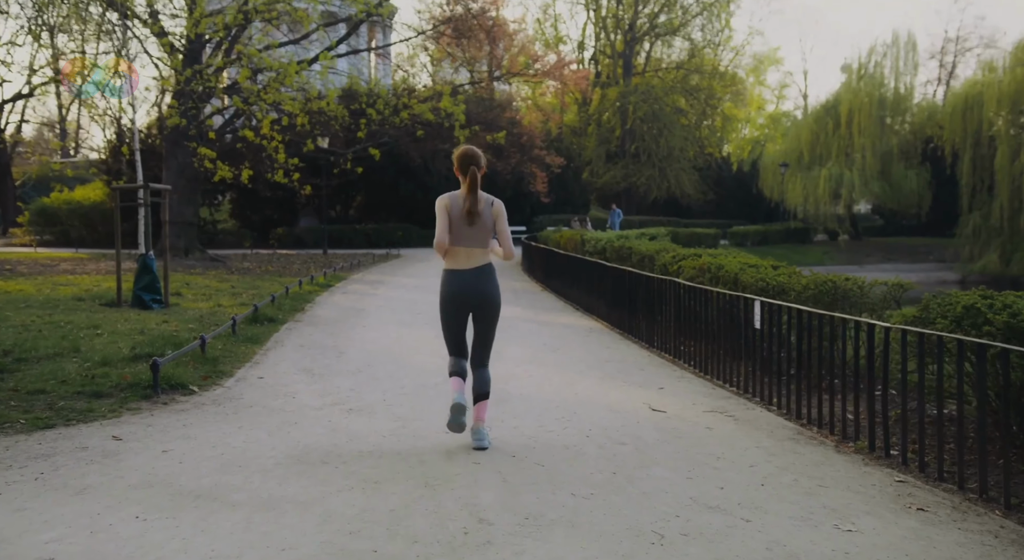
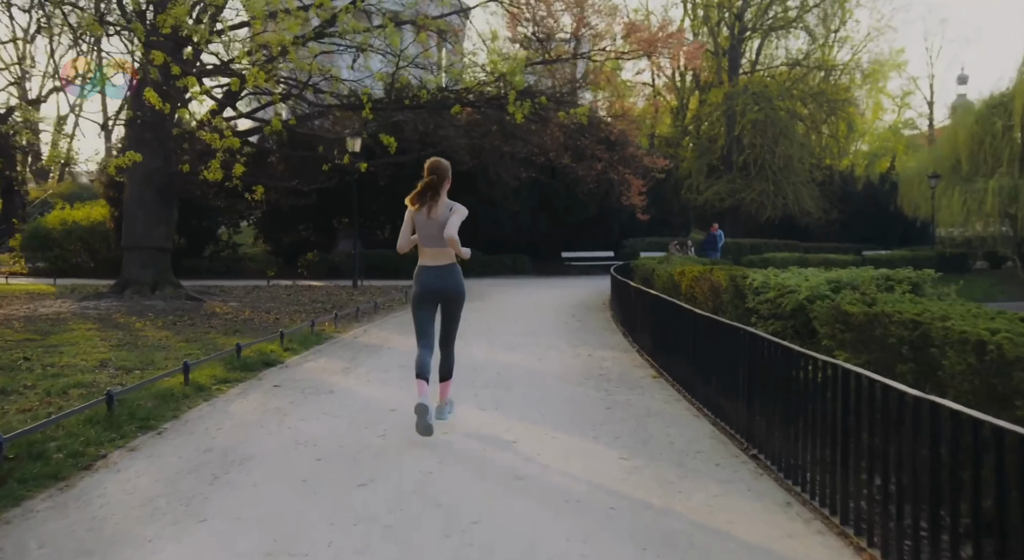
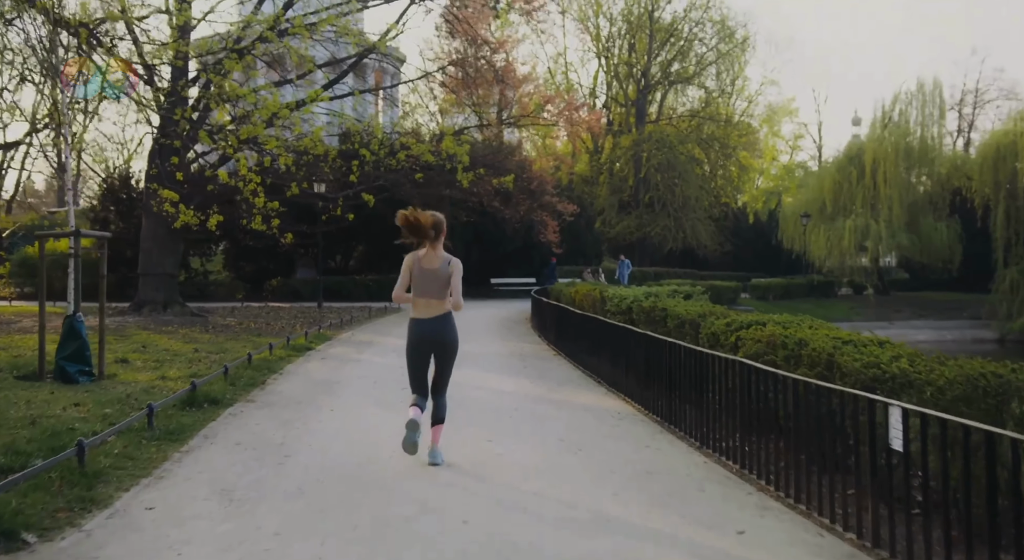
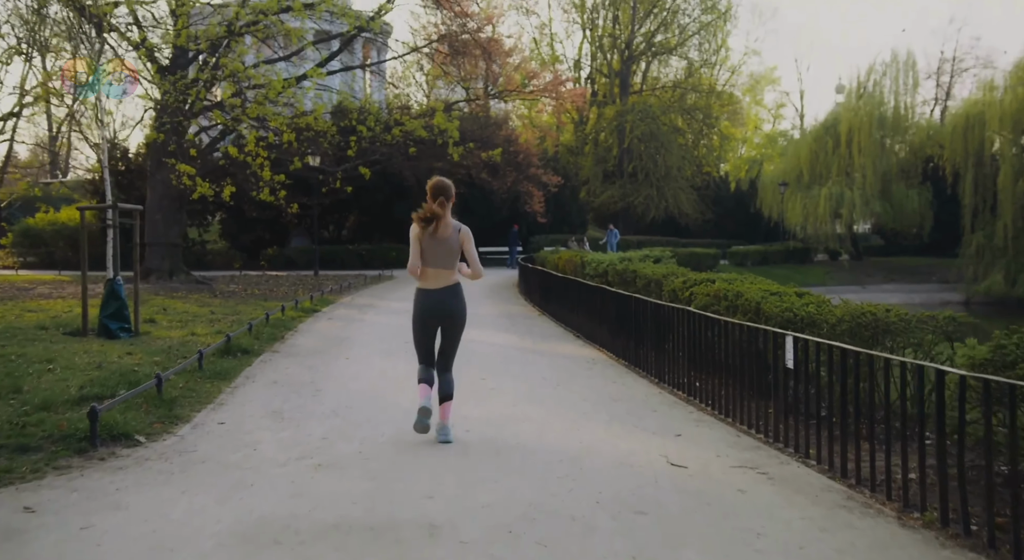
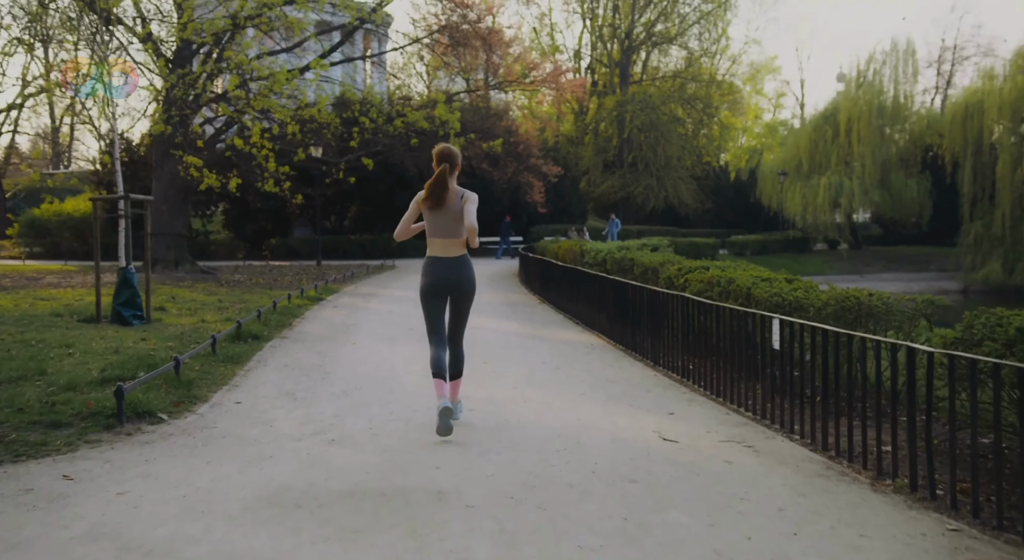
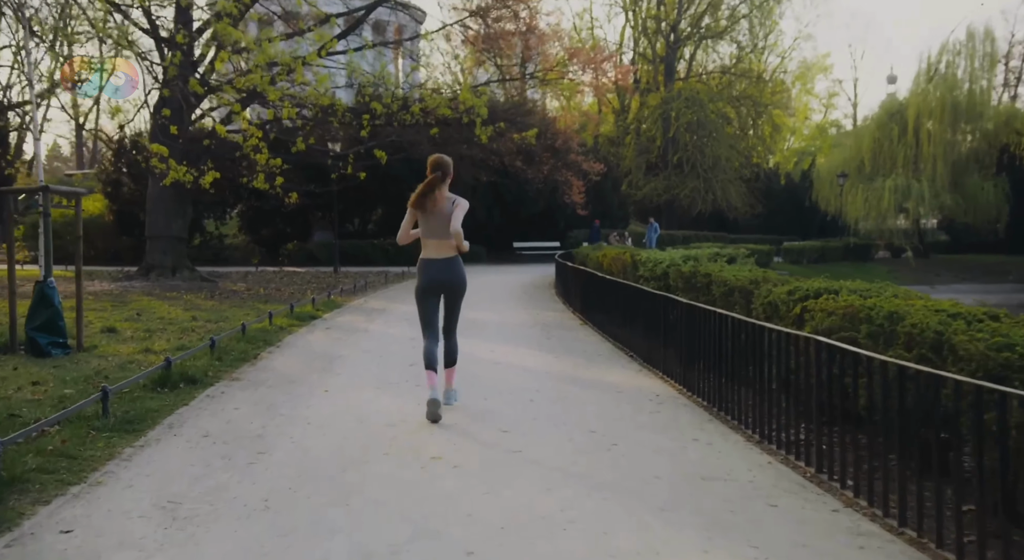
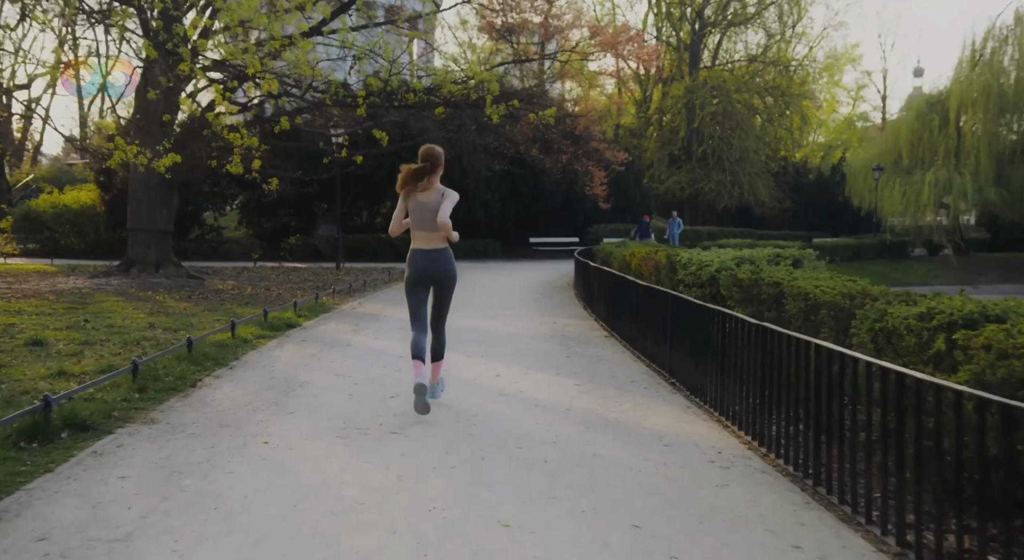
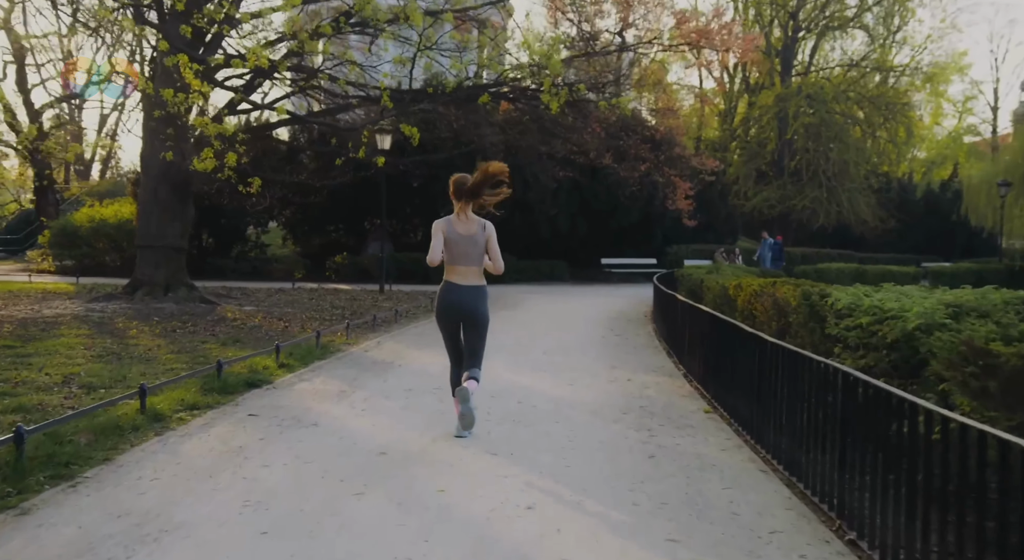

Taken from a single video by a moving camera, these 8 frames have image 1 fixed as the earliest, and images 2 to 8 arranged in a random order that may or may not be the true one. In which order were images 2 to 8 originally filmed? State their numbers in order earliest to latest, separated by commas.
5, 4, 3, 6, 7, 2, 8
